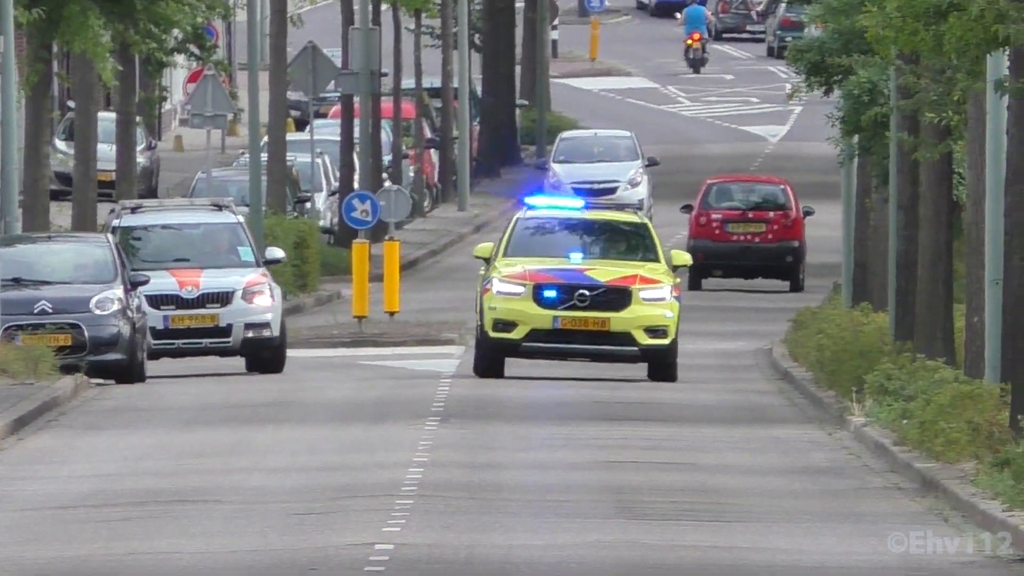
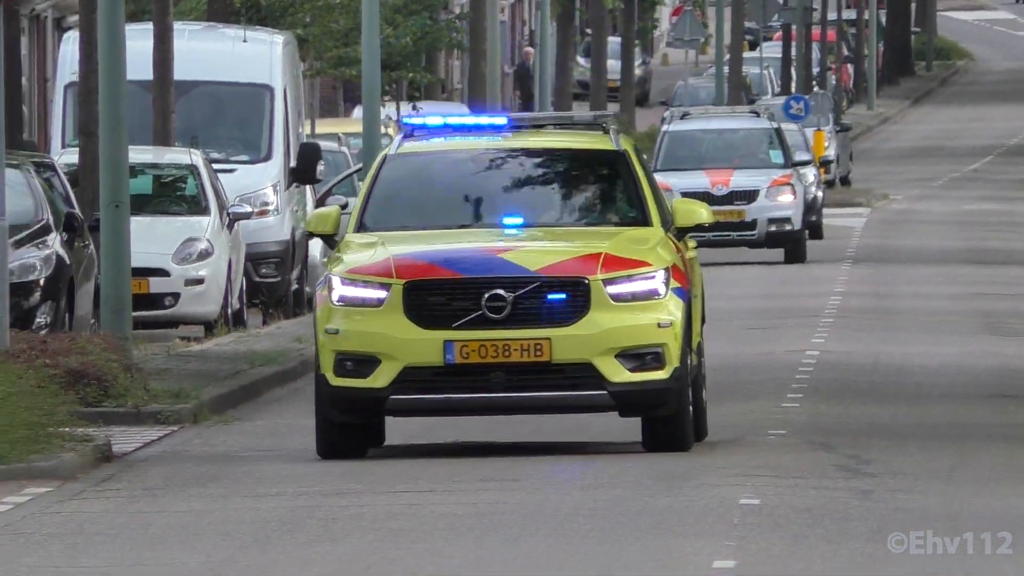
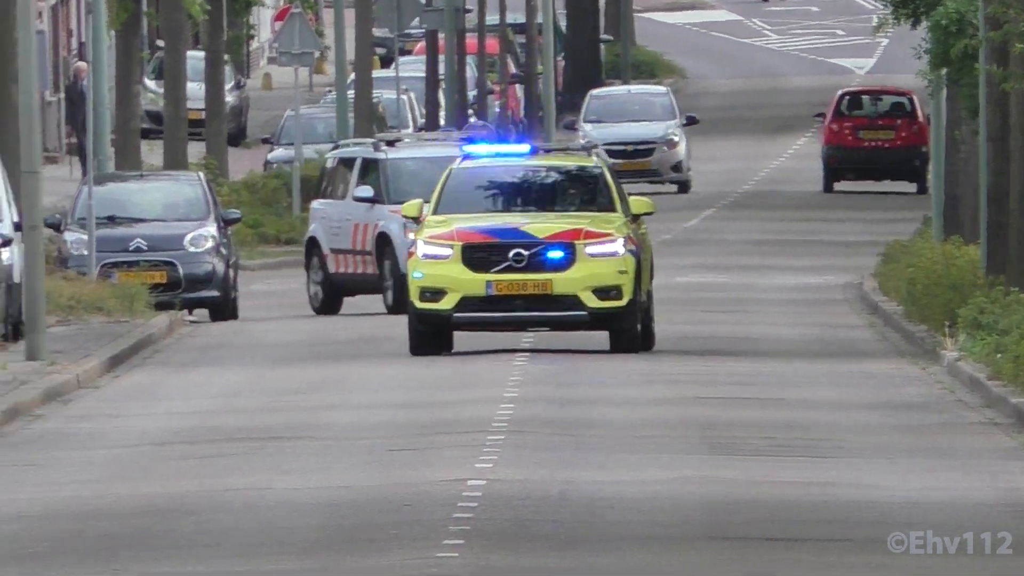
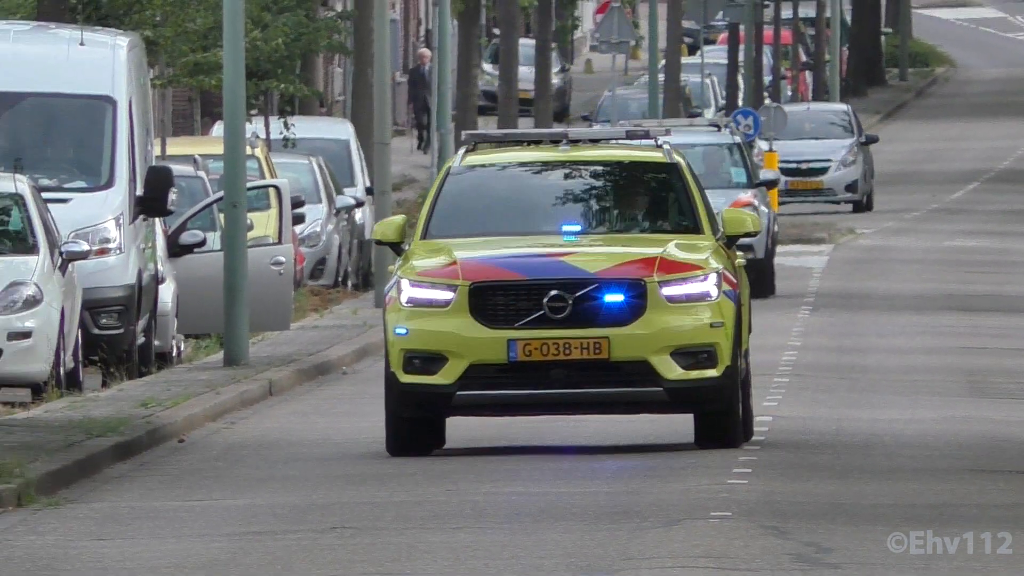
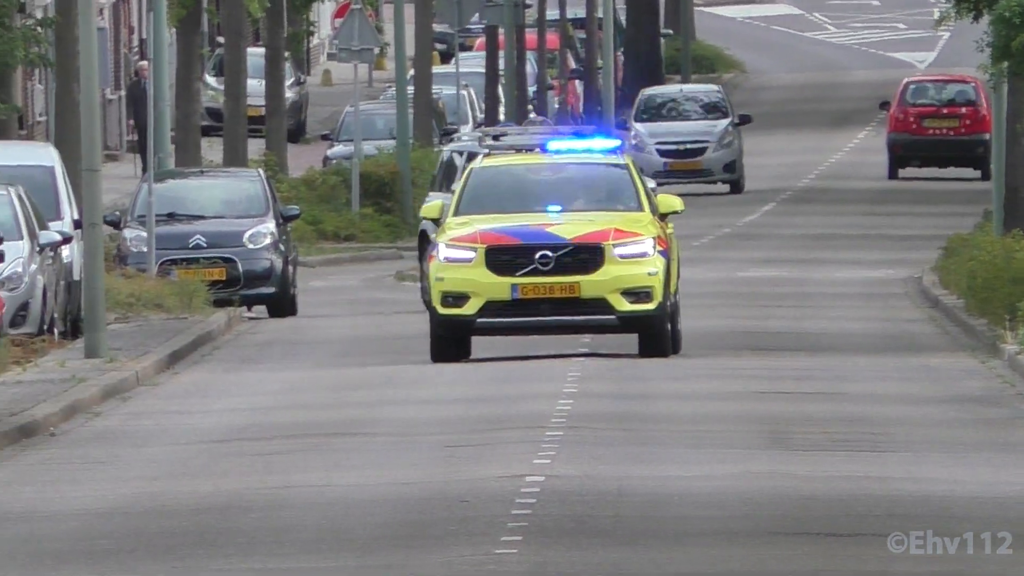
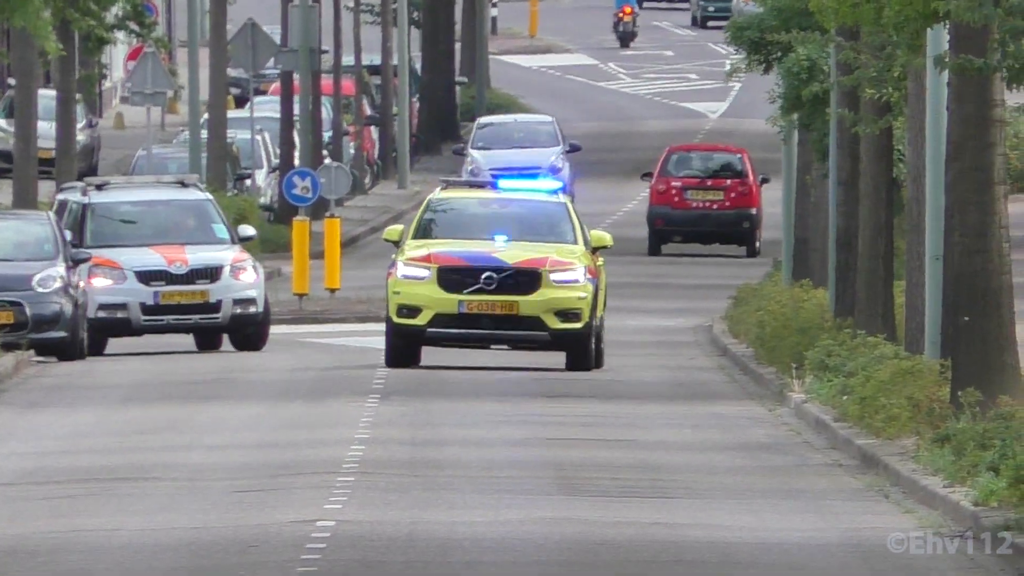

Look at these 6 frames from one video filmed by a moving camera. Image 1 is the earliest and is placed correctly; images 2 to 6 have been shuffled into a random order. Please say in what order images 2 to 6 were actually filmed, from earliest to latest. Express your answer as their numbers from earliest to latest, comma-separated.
6, 3, 5, 4, 2
